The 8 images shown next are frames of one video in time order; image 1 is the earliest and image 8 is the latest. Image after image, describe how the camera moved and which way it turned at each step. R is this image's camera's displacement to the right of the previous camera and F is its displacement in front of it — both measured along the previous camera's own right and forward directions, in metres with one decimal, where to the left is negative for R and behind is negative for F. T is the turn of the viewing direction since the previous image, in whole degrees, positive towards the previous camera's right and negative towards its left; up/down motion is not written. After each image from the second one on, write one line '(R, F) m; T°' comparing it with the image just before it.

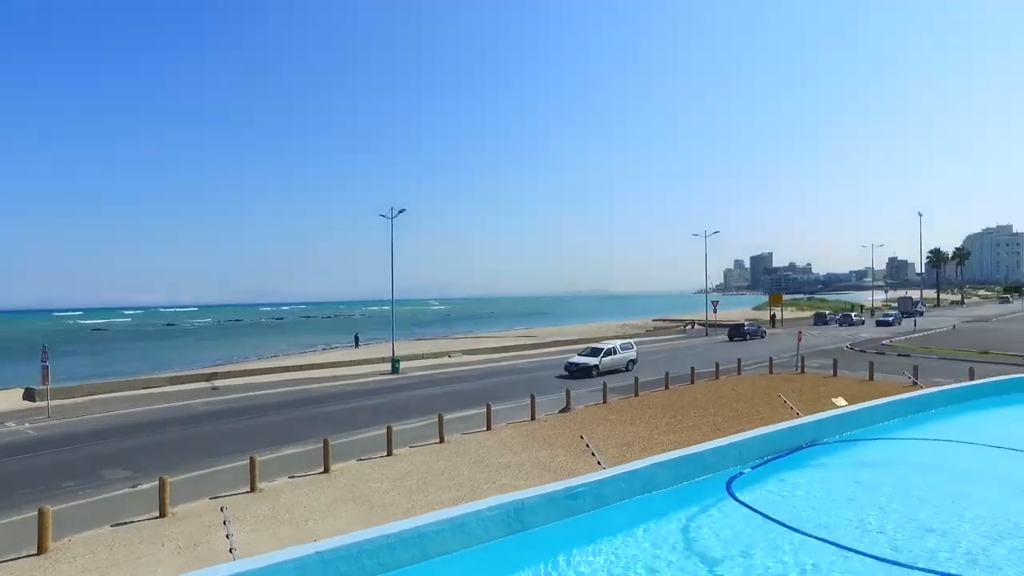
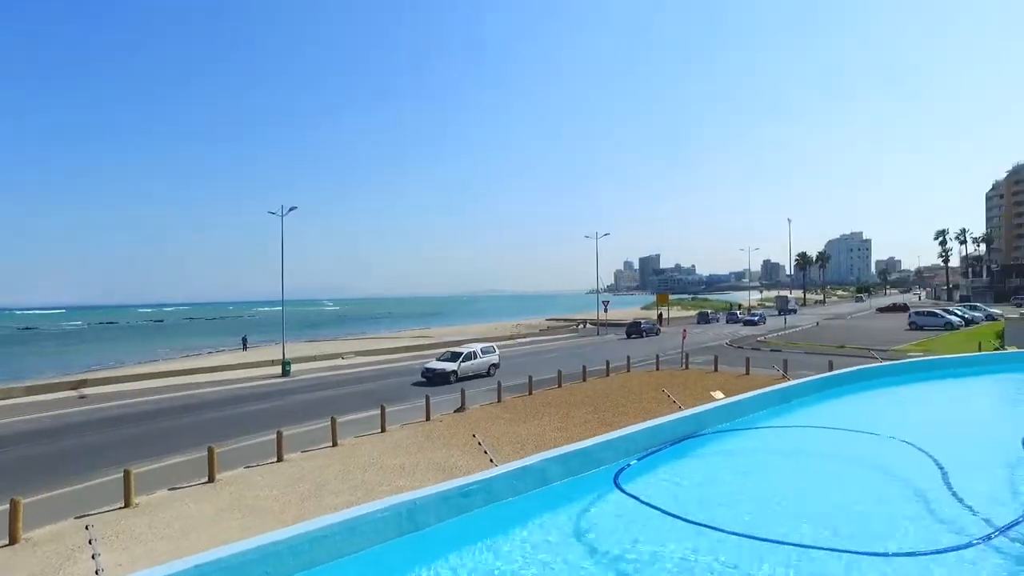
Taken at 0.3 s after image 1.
(0.0, -0.1) m; +9°
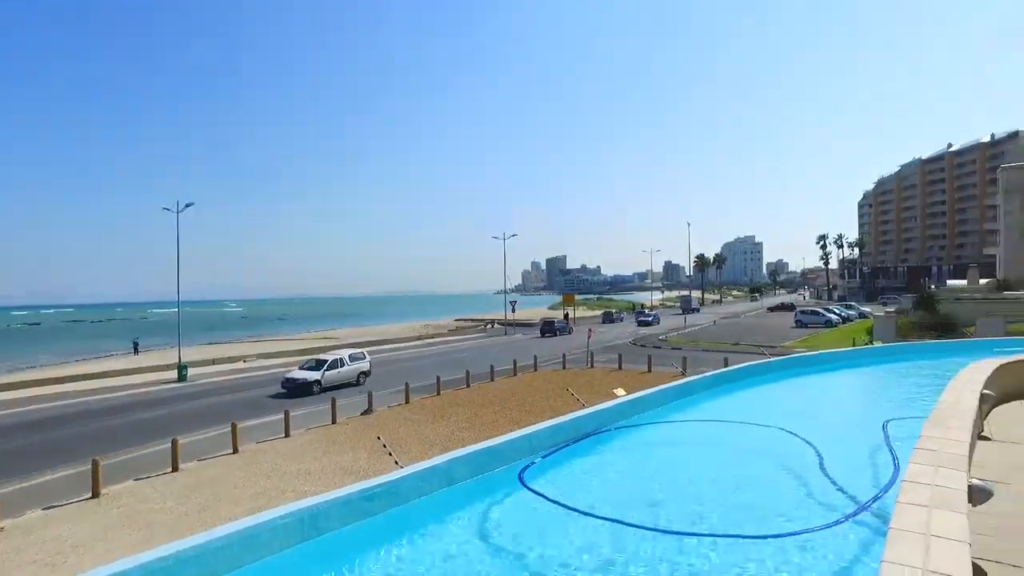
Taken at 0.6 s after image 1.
(0.0, -0.1) m; +8°
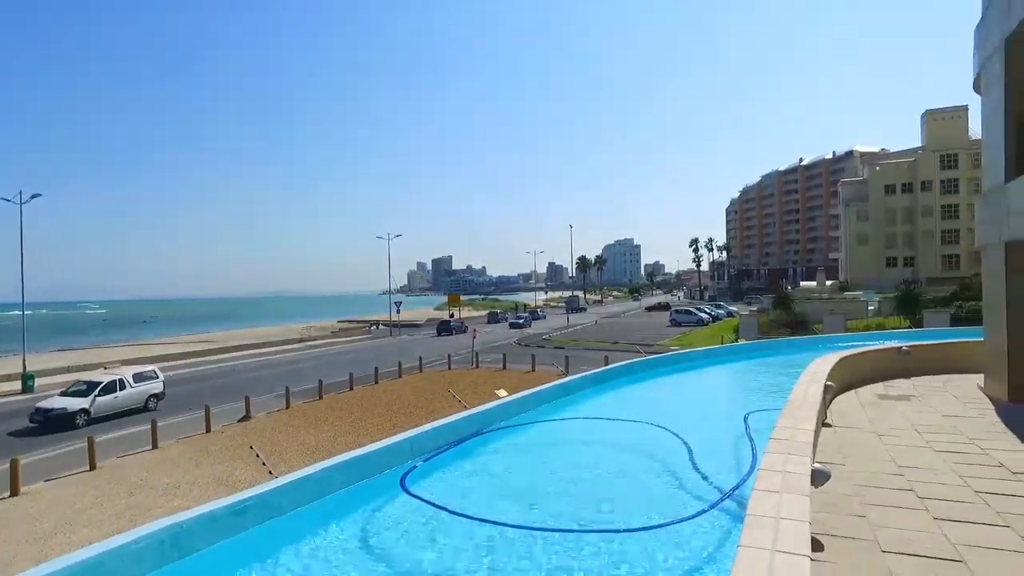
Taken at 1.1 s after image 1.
(0.0, 0.0) m; +10°
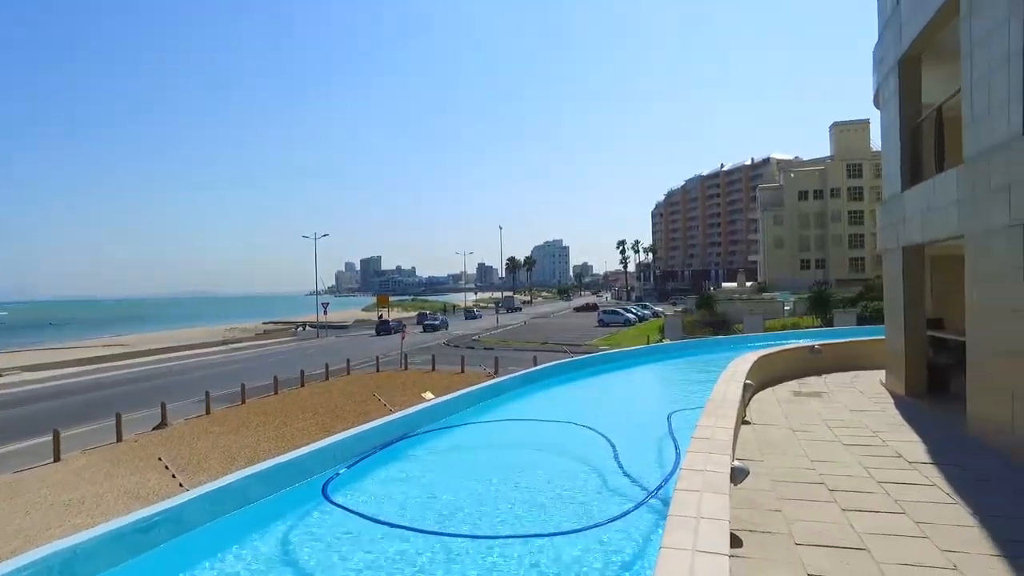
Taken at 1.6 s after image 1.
(0.0, +0.1) m; +6°
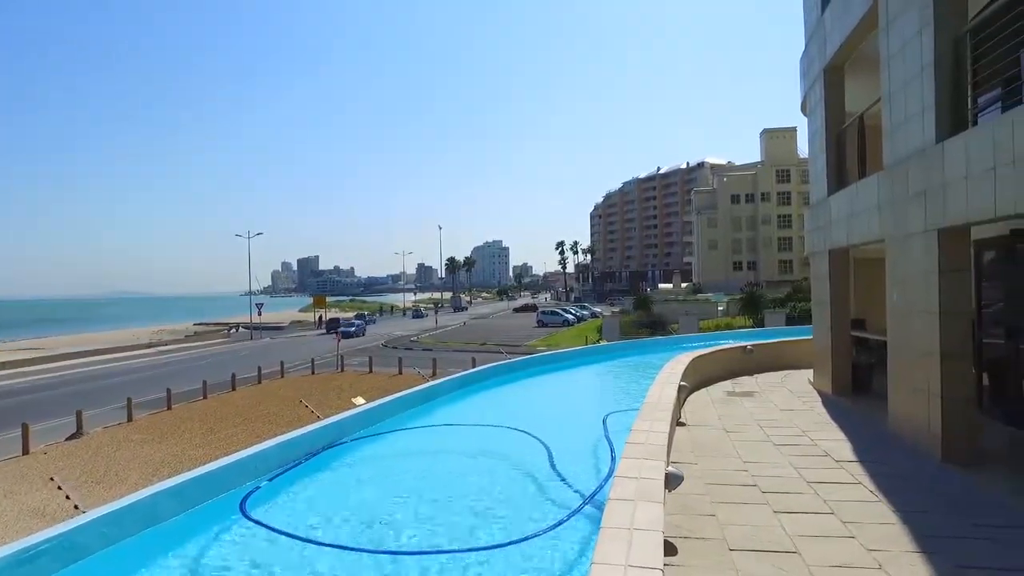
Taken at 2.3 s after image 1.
(+0.1, +0.2) m; +5°
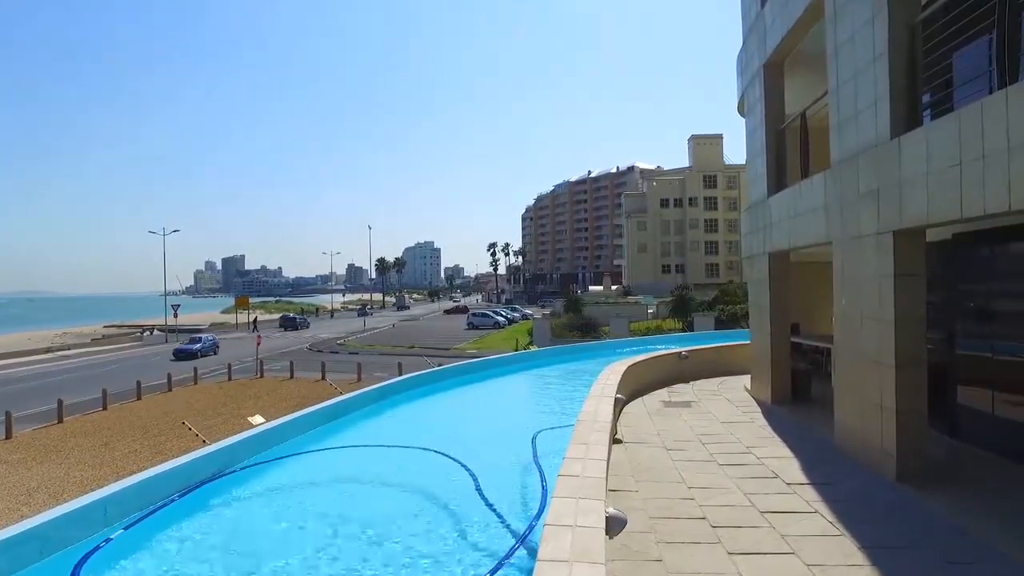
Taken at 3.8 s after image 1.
(+0.1, +0.8) m; +6°
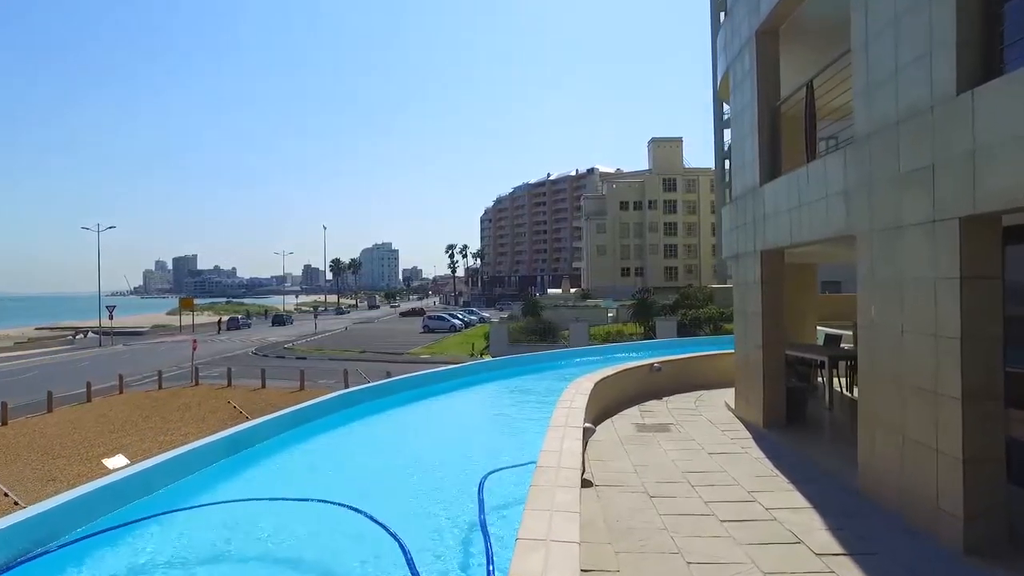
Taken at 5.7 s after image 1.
(+0.1, +1.5) m; +4°
